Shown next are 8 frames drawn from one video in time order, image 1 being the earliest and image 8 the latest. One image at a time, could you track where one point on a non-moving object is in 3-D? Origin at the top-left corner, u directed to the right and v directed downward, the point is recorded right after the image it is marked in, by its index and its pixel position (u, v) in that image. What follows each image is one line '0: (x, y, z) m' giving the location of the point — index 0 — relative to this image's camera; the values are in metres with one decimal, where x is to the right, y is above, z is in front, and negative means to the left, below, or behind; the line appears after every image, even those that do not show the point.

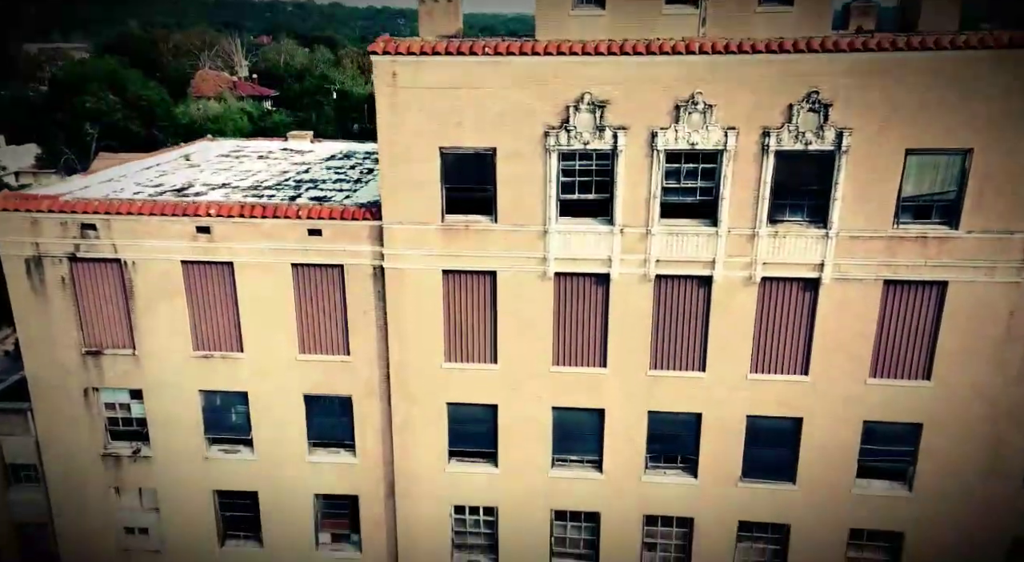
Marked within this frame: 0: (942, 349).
0: (+10.8, -1.7, +20.1) m
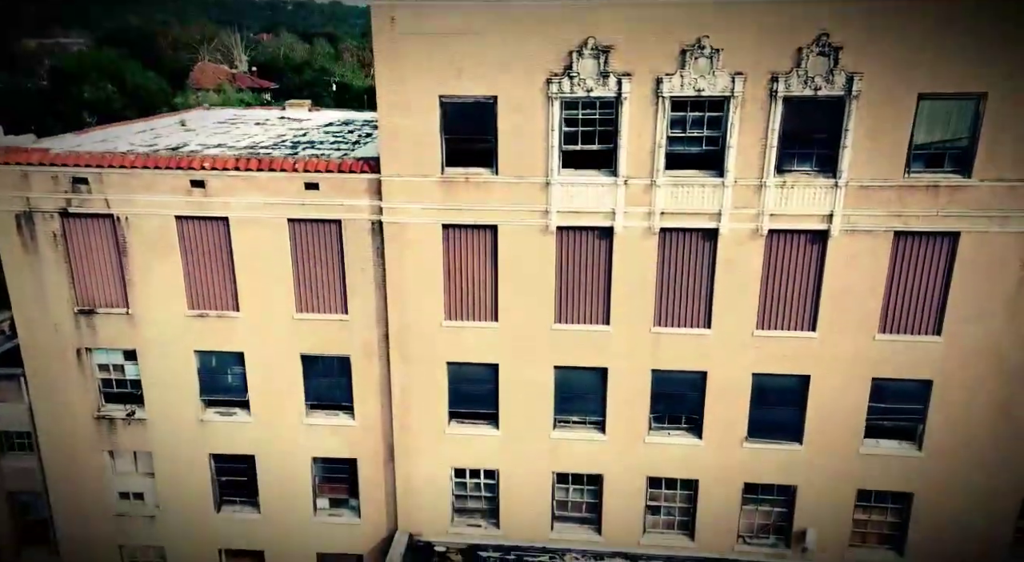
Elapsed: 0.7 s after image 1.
0: (+10.9, -0.5, +19.6) m
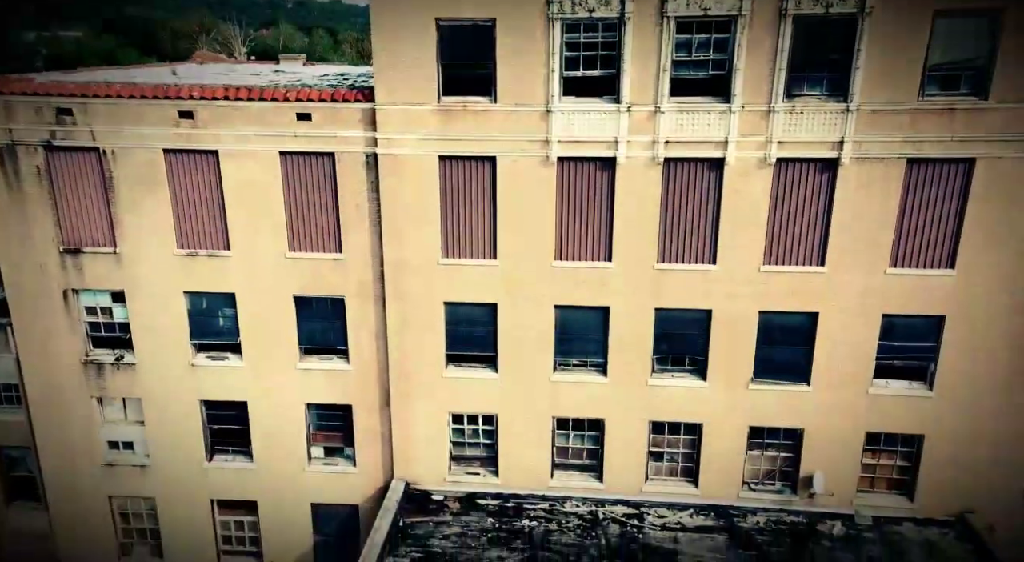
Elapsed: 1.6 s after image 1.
0: (+10.8, +1.1, +19.0) m
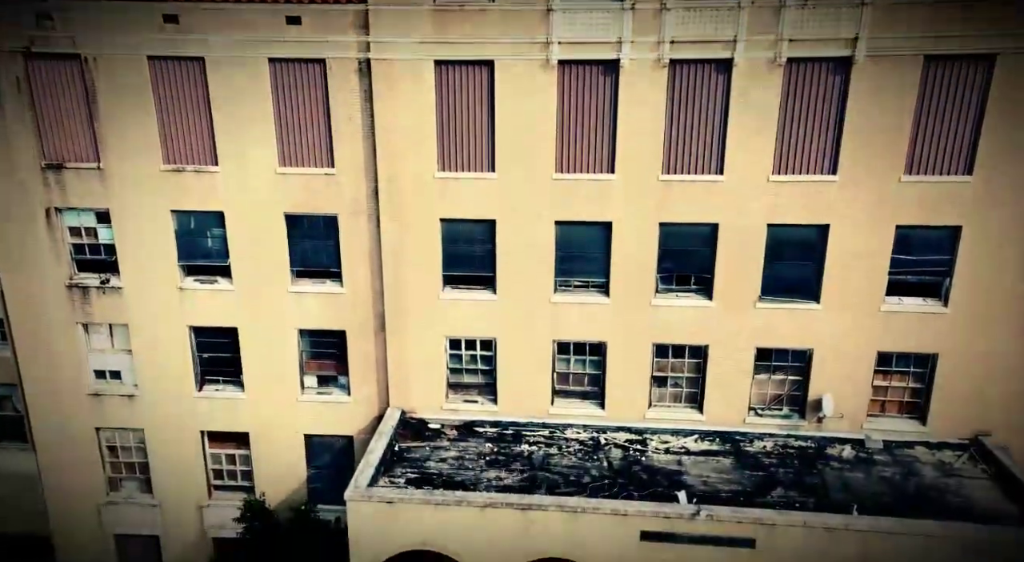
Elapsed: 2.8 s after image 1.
0: (+10.8, +3.2, +18.2) m
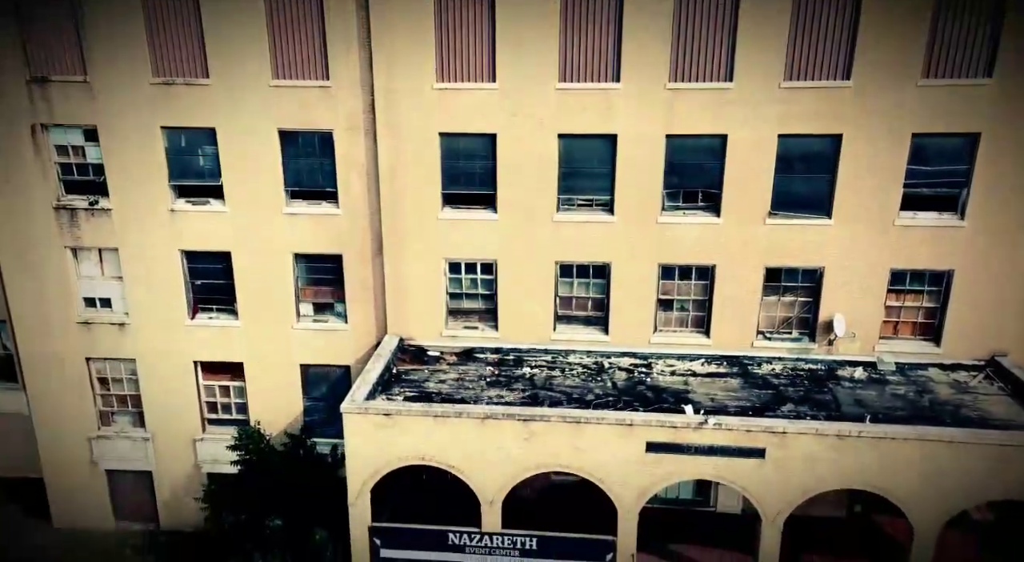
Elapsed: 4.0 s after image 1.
0: (+10.9, +5.3, +17.5) m
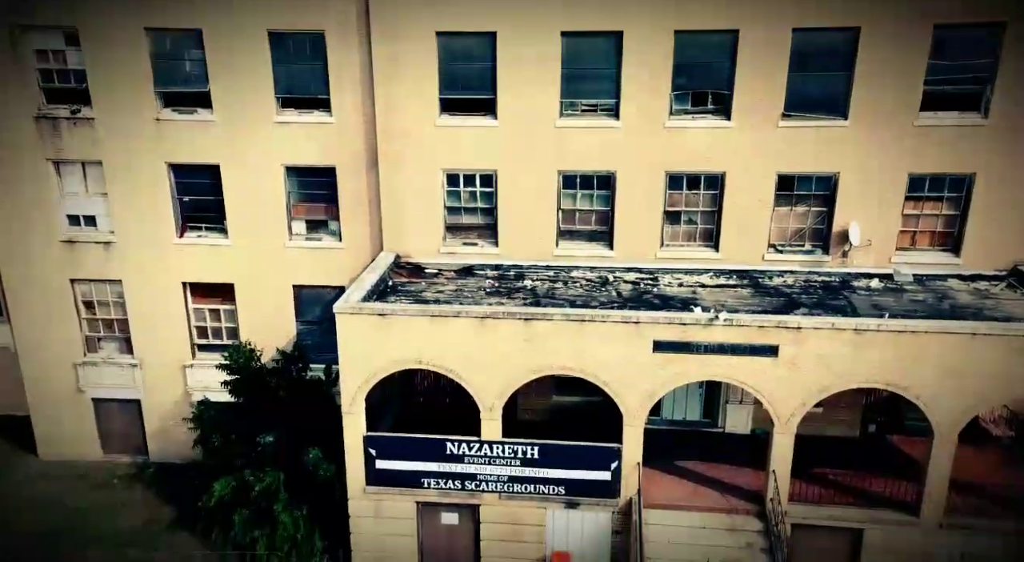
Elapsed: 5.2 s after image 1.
0: (+10.9, +7.5, +16.6) m
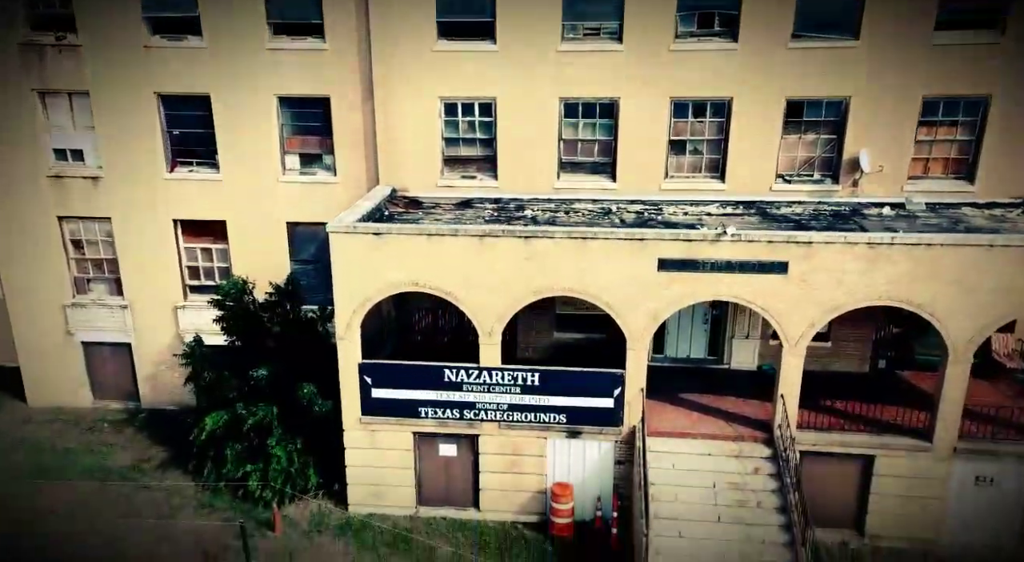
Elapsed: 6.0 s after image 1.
0: (+10.9, +9.1, +15.9) m
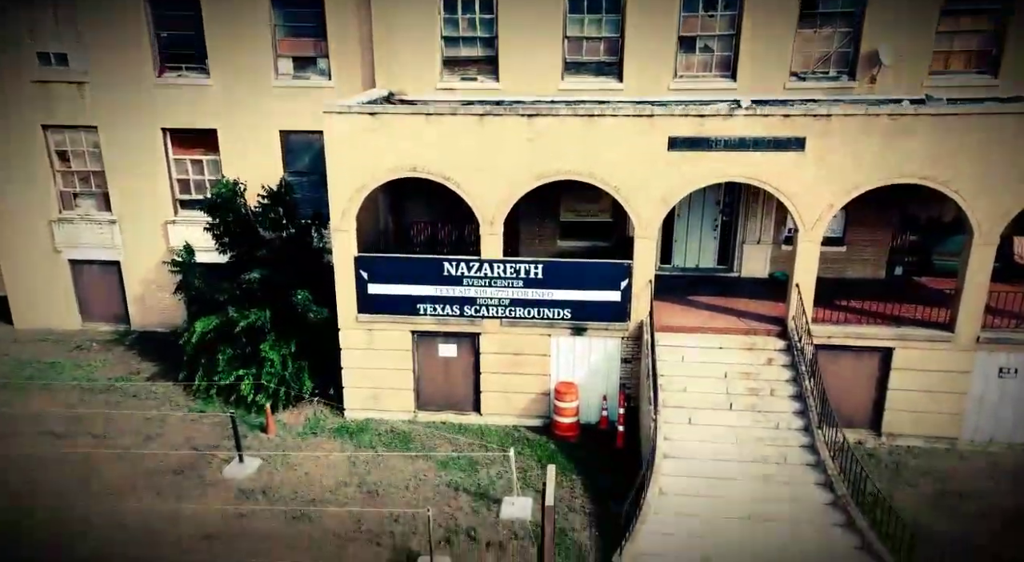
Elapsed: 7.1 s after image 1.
0: (+10.9, +11.3, +14.9) m
